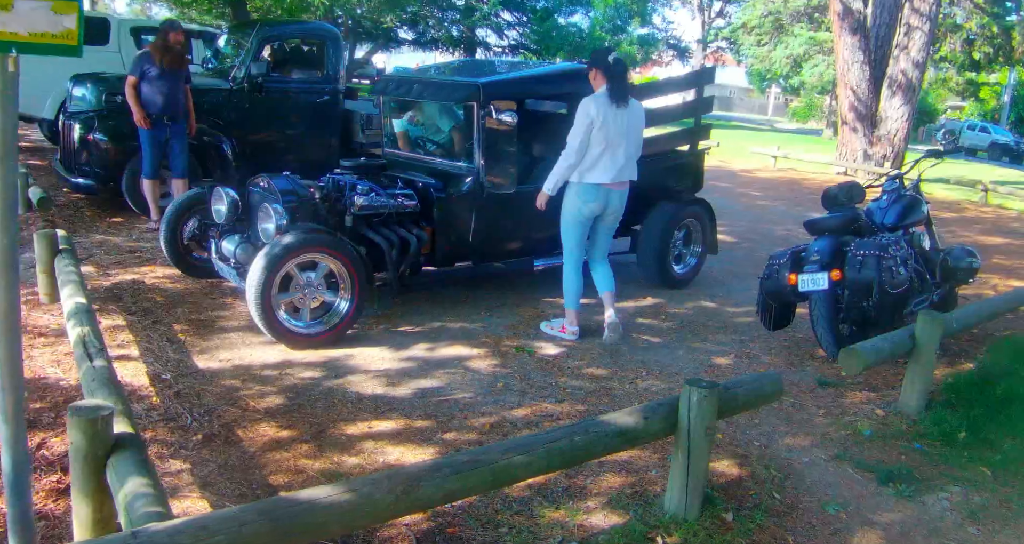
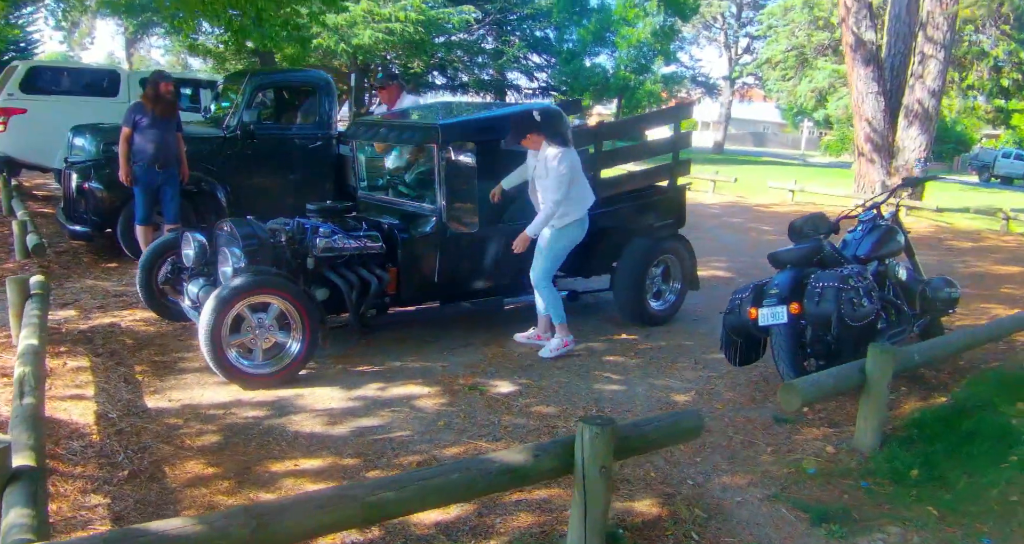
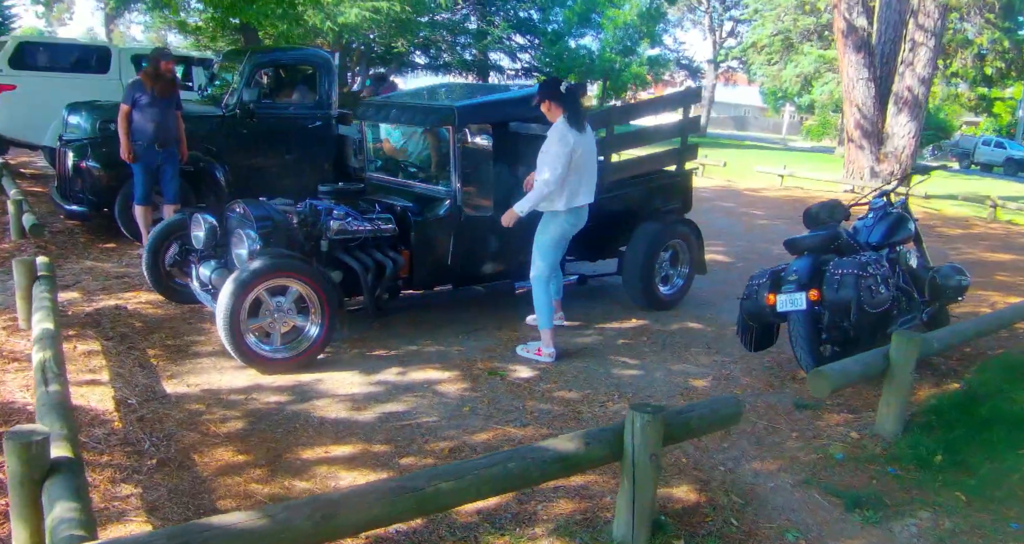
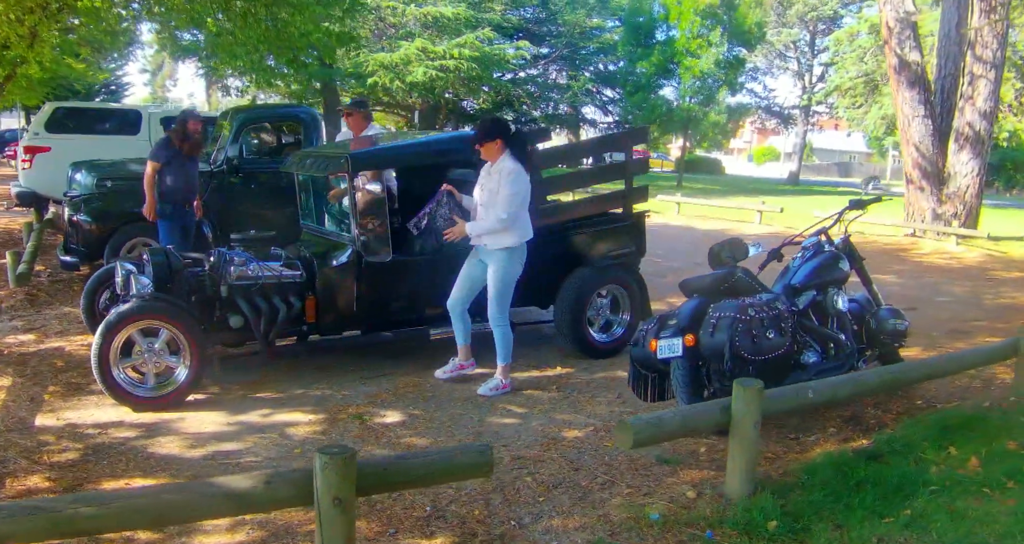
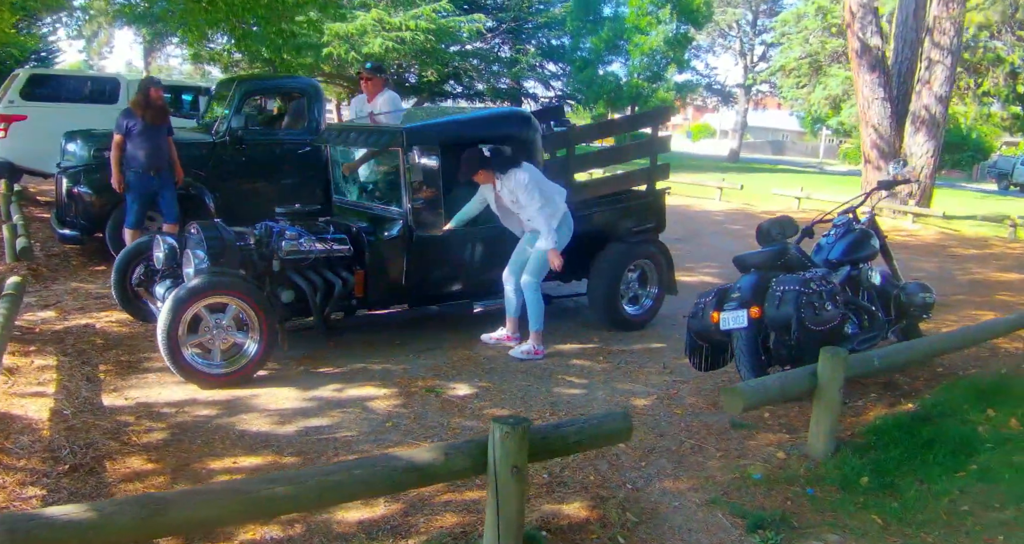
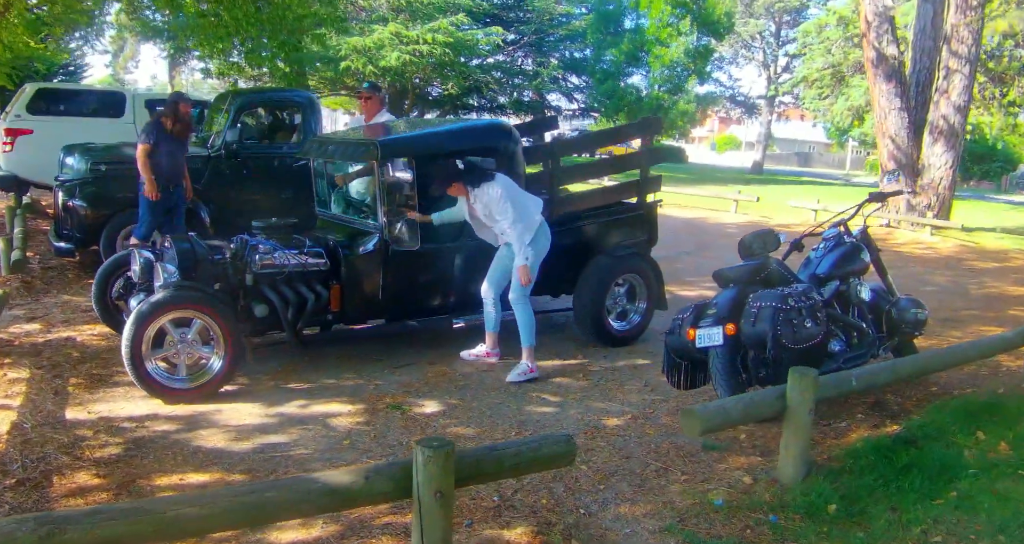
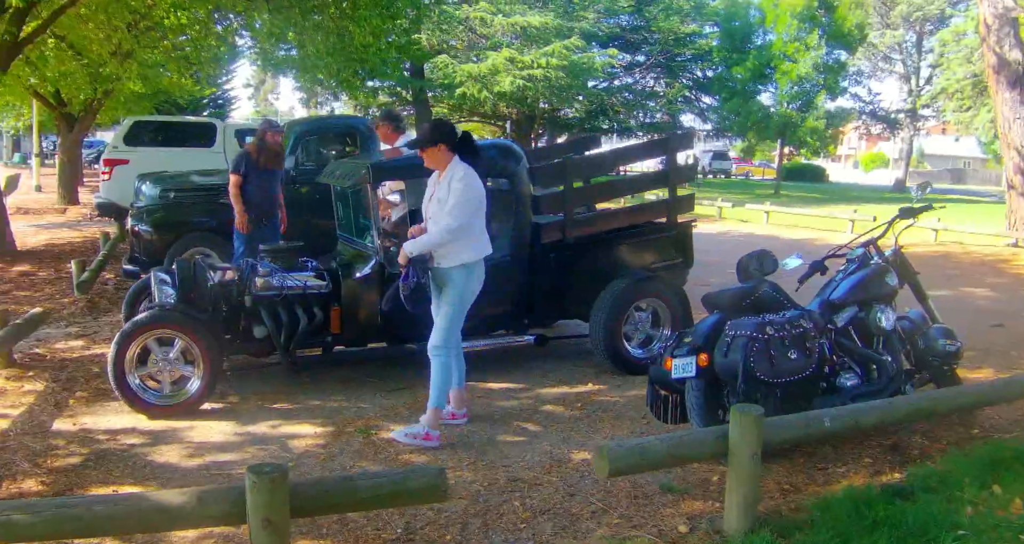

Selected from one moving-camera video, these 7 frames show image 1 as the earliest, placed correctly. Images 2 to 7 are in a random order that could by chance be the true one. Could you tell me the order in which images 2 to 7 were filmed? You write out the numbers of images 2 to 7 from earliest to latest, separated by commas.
3, 2, 5, 6, 4, 7
